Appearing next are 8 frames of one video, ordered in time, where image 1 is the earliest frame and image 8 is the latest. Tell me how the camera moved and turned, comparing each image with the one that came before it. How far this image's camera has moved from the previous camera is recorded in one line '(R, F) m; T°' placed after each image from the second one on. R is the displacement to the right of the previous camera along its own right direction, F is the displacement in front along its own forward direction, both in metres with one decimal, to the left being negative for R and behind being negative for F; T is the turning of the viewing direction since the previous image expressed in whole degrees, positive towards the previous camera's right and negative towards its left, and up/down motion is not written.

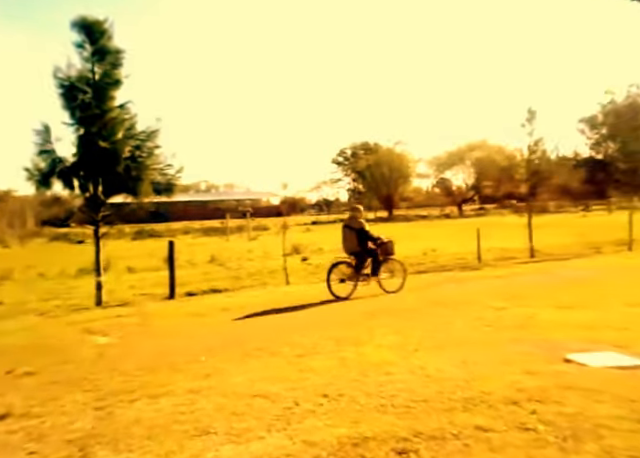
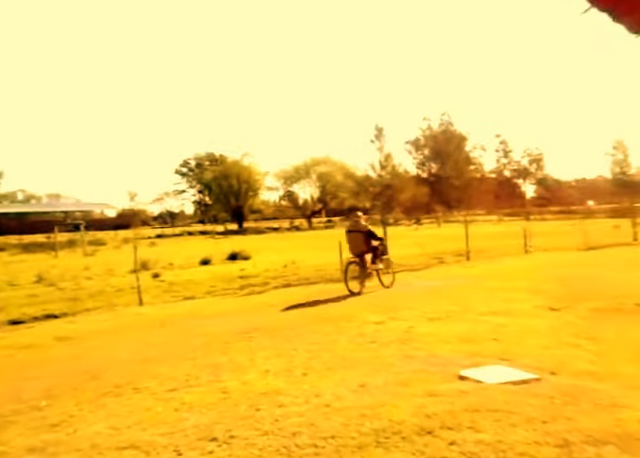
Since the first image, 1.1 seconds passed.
(-0.9, +1.6) m; +16°
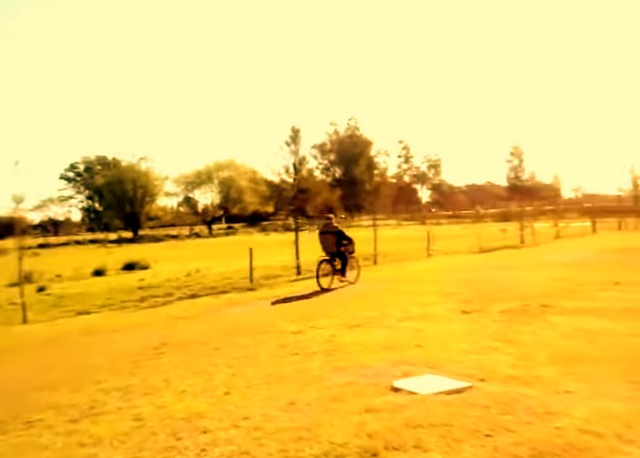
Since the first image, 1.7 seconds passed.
(-0.6, +0.9) m; +11°
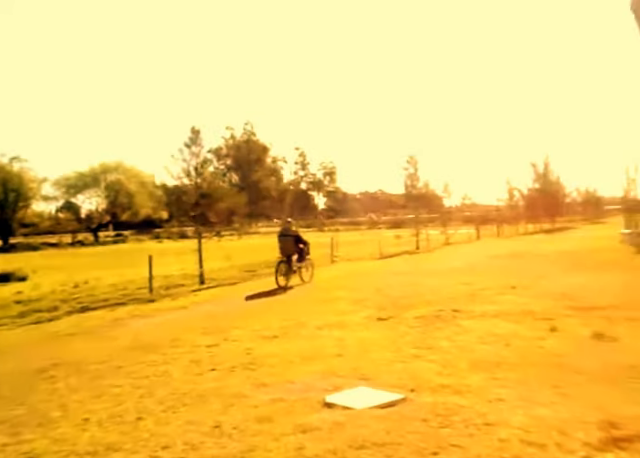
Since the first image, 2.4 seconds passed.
(-0.7, +0.9) m; +11°
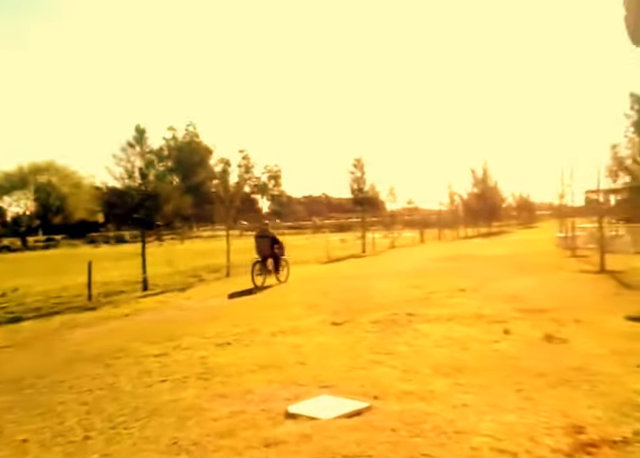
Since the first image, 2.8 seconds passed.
(+2.3, -1.9) m; -26°
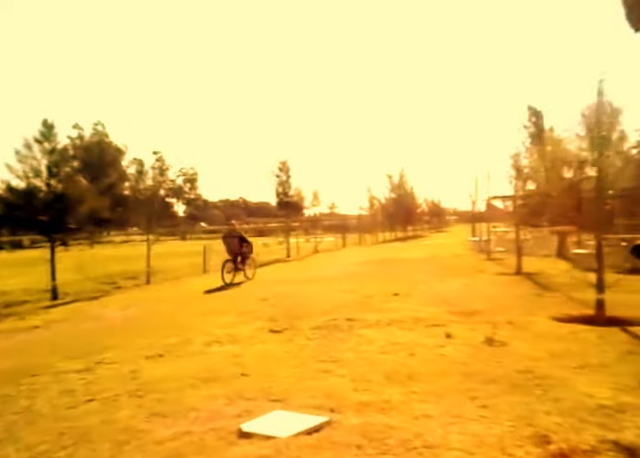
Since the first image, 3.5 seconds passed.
(-0.4, +0.4) m; +8°
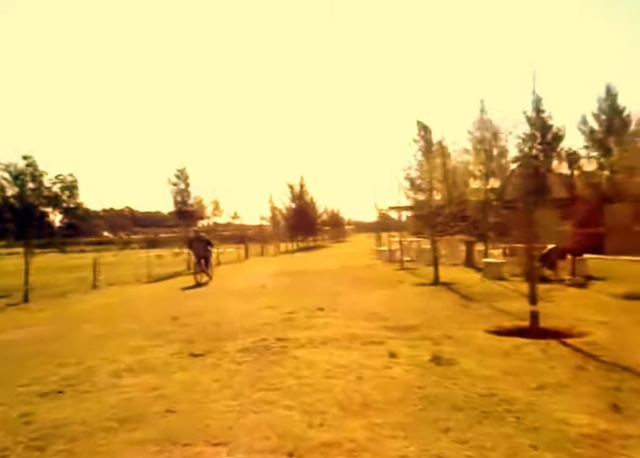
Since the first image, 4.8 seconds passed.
(-0.6, +0.9) m; +11°
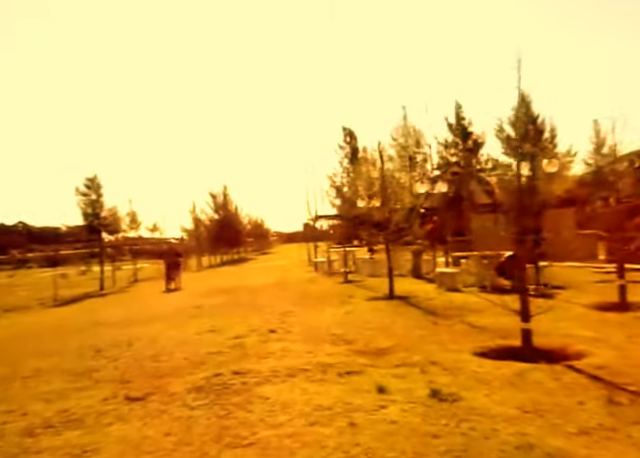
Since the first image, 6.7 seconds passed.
(-0.7, +1.6) m; +9°
